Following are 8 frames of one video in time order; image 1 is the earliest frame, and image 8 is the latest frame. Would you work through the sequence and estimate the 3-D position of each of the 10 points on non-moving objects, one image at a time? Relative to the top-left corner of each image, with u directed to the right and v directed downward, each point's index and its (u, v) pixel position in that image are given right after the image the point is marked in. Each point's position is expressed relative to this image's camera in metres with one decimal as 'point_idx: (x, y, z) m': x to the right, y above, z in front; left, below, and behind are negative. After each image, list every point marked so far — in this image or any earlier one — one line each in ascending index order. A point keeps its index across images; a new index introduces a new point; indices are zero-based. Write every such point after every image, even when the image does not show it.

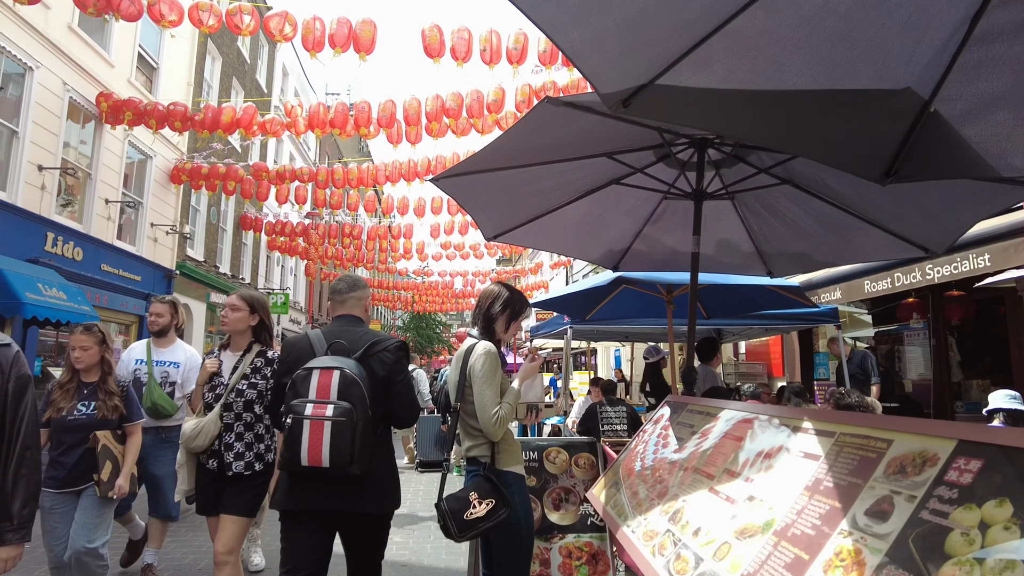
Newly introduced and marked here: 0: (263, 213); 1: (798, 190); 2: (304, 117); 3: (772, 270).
0: (-7.3, +2.2, +18.7) m
1: (+1.3, +0.5, +3.0) m
2: (-3.4, +2.8, +10.4) m
3: (+1.5, +0.1, +3.7) m
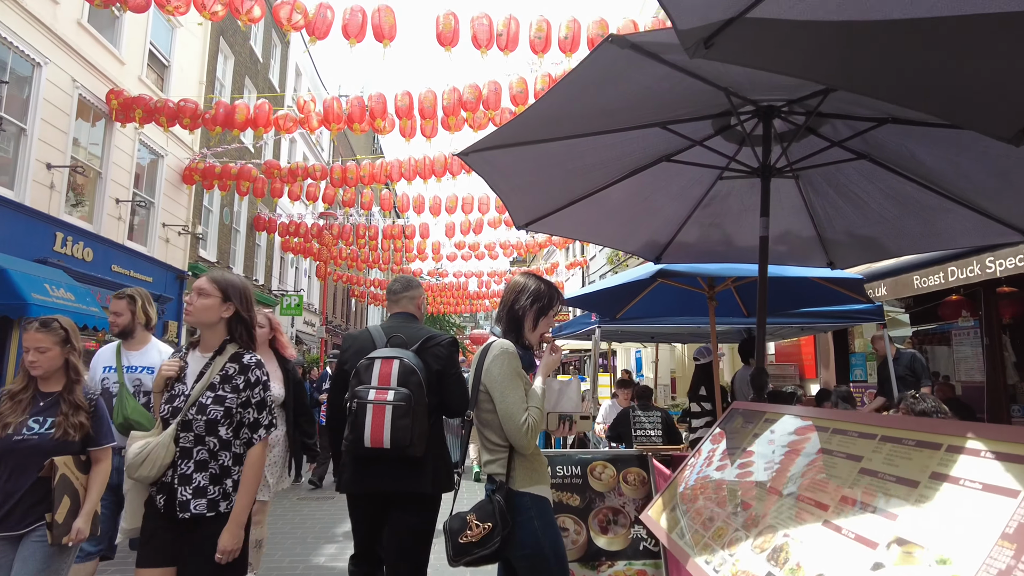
0: (-6.8, +2.2, +18.5) m
1: (+1.5, +0.5, +2.6) m
2: (-3.1, +2.8, +10.1) m
3: (+1.6, +0.1, +3.3) m
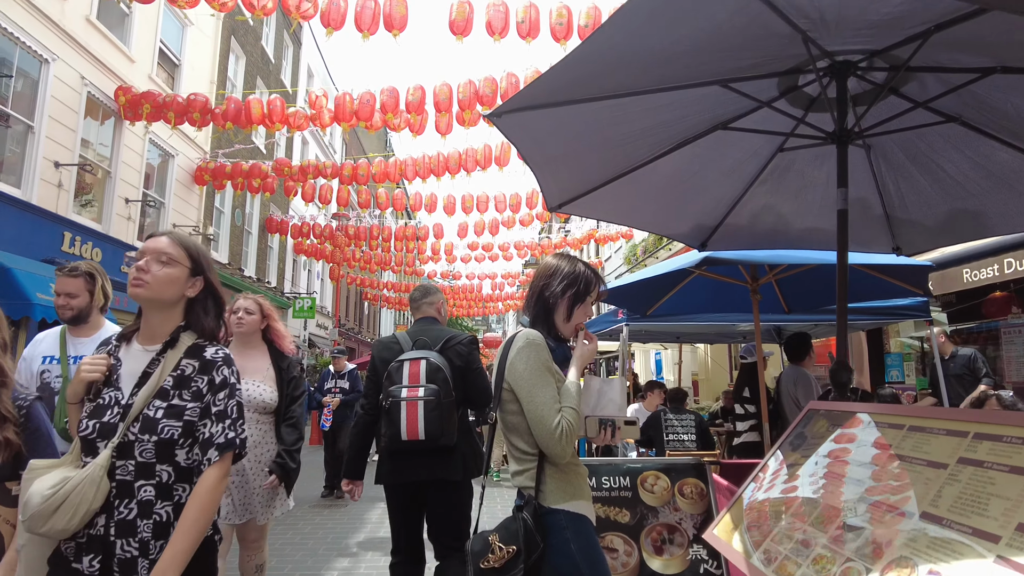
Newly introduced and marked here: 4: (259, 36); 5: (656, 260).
0: (-6.4, +2.1, +18.3) m
1: (+1.6, +0.6, +2.3) m
2: (-2.8, +2.8, +9.9) m
3: (+1.8, +0.2, +2.9) m
4: (-6.7, +6.7, +17.0) m
5: (+3.3, +0.6, +14.5) m
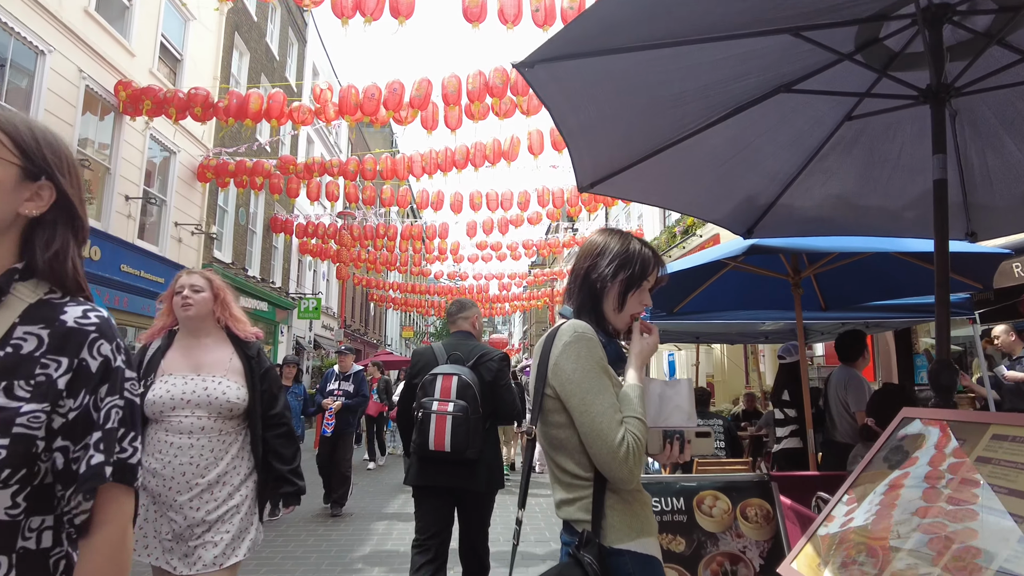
0: (-6.2, +2.1, +18.0) m
1: (+1.7, +0.6, +1.9) m
2: (-2.7, +2.8, +9.6) m
3: (+1.9, +0.2, +2.6) m
4: (-6.5, +6.7, +16.7) m
5: (+3.5, +0.7, +14.2) m
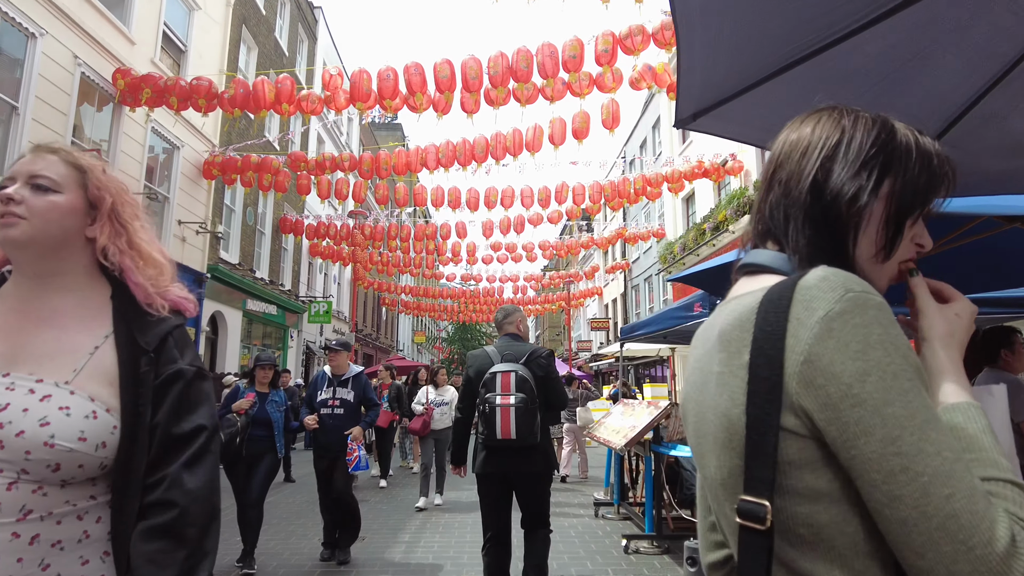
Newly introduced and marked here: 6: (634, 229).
0: (-5.7, +2.0, +17.5) m
1: (+1.9, +0.7, +1.2) m
2: (-2.4, +2.8, +9.0) m
3: (+2.1, +0.3, +1.9) m
4: (-6.1, +6.6, +16.2) m
5: (+3.9, +0.6, +13.5) m
6: (+3.3, +1.6, +17.2) m
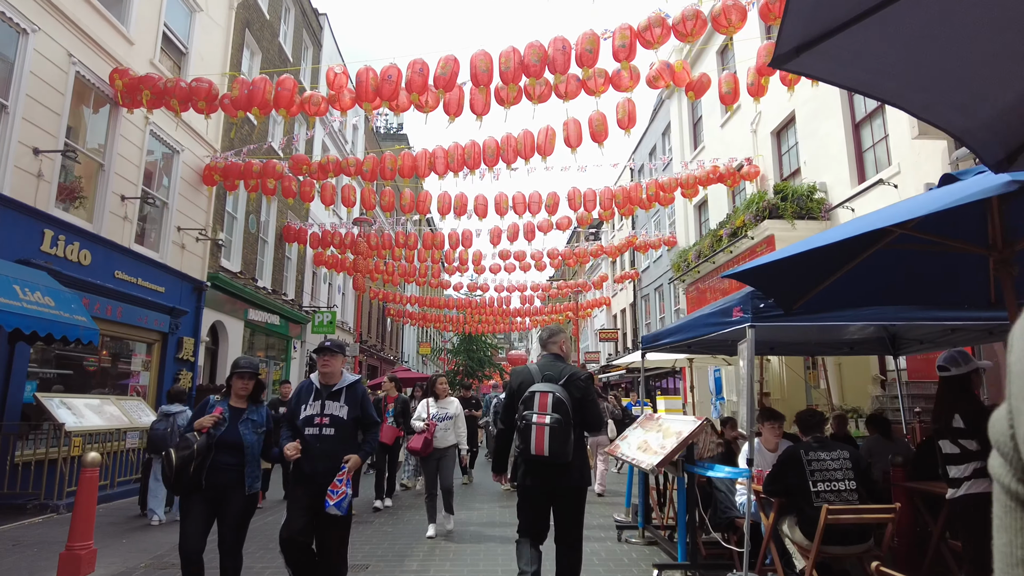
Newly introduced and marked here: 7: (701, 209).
0: (-5.5, +1.8, +17.1) m
1: (+2.0, +0.7, +0.8) m
2: (-2.2, +2.7, +8.6) m
3: (+2.2, +0.4, +1.4) m
4: (-5.9, +6.4, +15.9) m
5: (+4.1, +0.5, +13.0) m
6: (+3.5, +1.3, +16.7) m
7: (+4.8, +2.0, +16.4) m
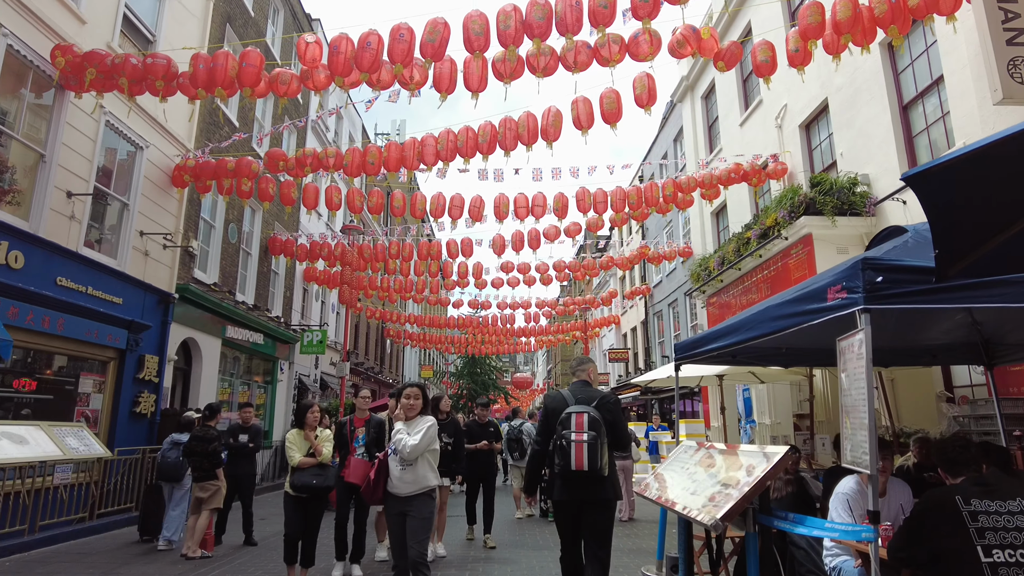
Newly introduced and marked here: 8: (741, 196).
0: (-5.4, +1.4, +16.0) m
1: (+1.9, +1.0, -0.5) m
2: (-2.2, +2.6, +7.5) m
3: (+2.1, +0.6, +0.2) m
4: (-5.9, +6.0, +14.9) m
5: (+4.1, +0.3, +11.7) m
6: (+3.5, +1.0, +15.5) m
7: (+4.9, +1.7, +15.1) m
8: (+4.8, +1.9, +13.2) m
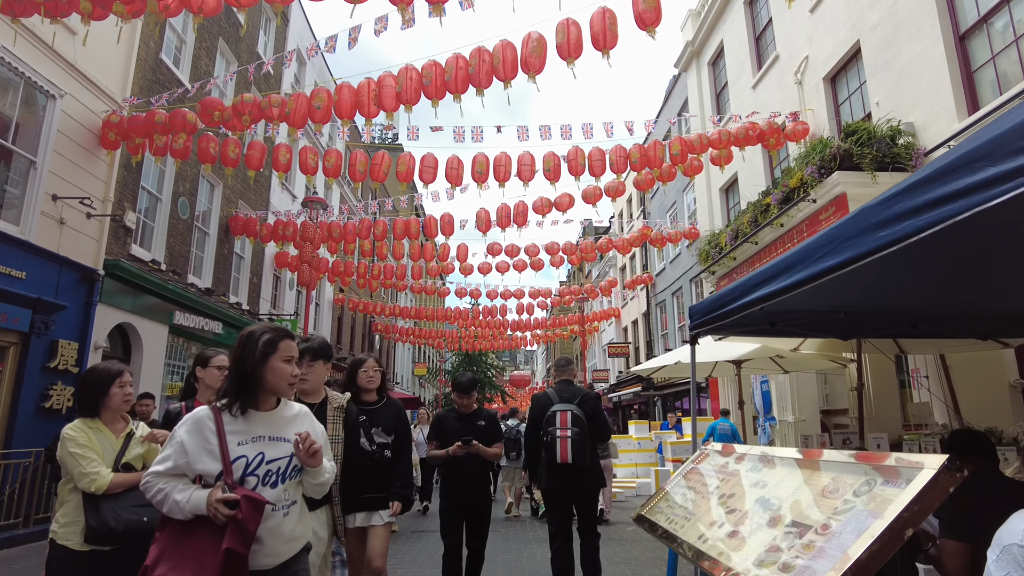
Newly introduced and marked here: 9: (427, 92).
0: (-5.7, +1.7, +14.5) m
1: (+1.6, +1.4, -2.0) m
2: (-2.5, +3.0, +6.0) m
3: (+1.8, +1.0, -1.4) m
4: (-6.2, +6.4, +13.4) m
5: (+3.8, +0.7, +10.2) m
6: (+3.3, +1.4, +13.9) m
7: (+4.6, +2.1, +13.6) m
8: (+4.5, +2.3, +11.7) m
9: (-1.0, +2.2, +7.2) m
